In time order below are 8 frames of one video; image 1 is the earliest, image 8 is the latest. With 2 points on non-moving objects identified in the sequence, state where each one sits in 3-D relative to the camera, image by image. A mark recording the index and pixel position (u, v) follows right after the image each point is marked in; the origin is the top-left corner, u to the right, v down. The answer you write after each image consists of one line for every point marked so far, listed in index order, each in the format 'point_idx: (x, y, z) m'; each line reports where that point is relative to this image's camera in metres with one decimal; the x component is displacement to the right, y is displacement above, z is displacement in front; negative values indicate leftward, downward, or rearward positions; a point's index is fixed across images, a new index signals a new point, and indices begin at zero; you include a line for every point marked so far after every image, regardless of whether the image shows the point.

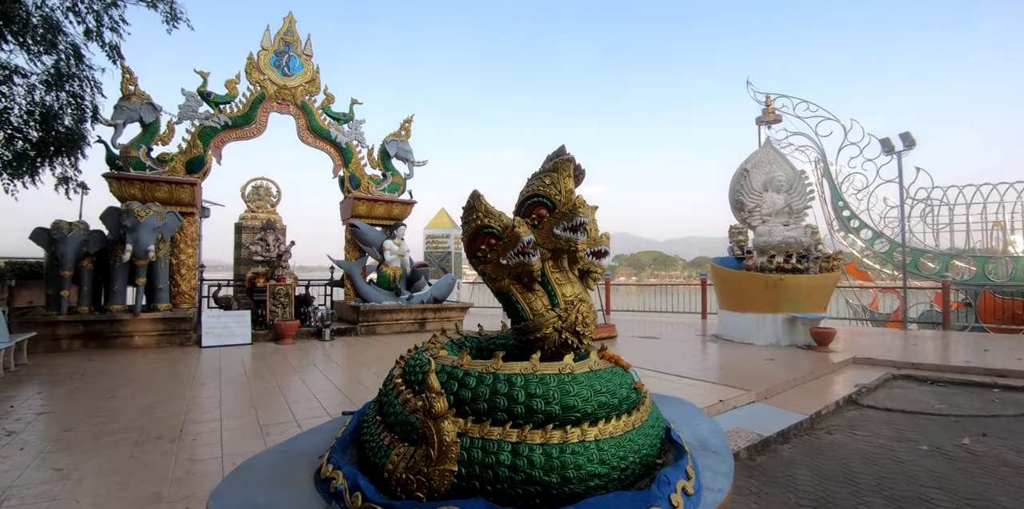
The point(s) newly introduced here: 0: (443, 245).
0: (-1.8, +0.2, +12.5) m
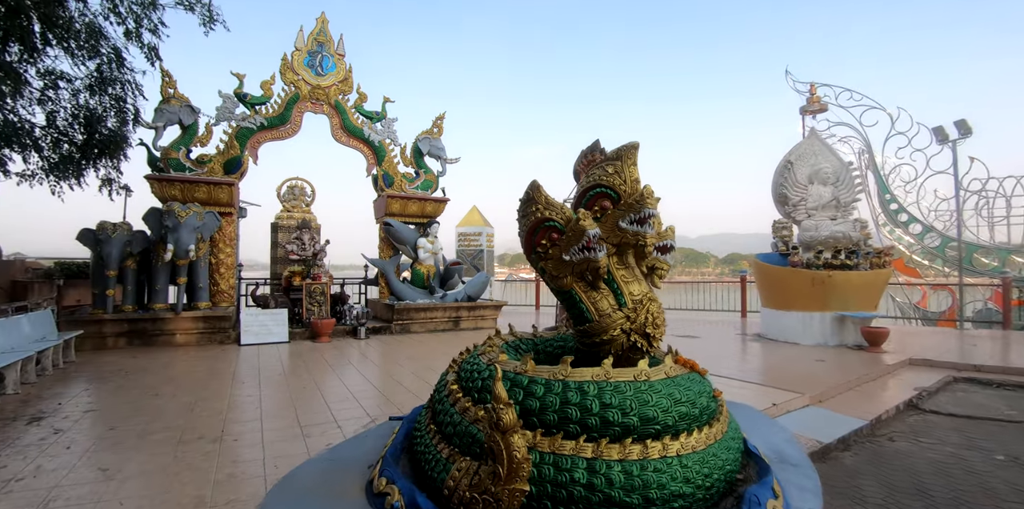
0: (-1.0, +0.3, +12.4) m
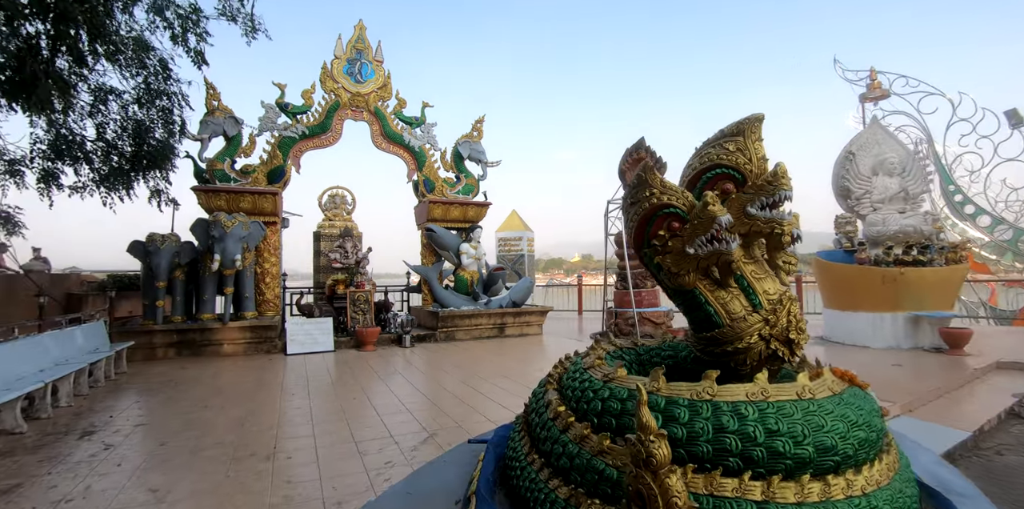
0: (+0.1, +0.2, +12.1) m
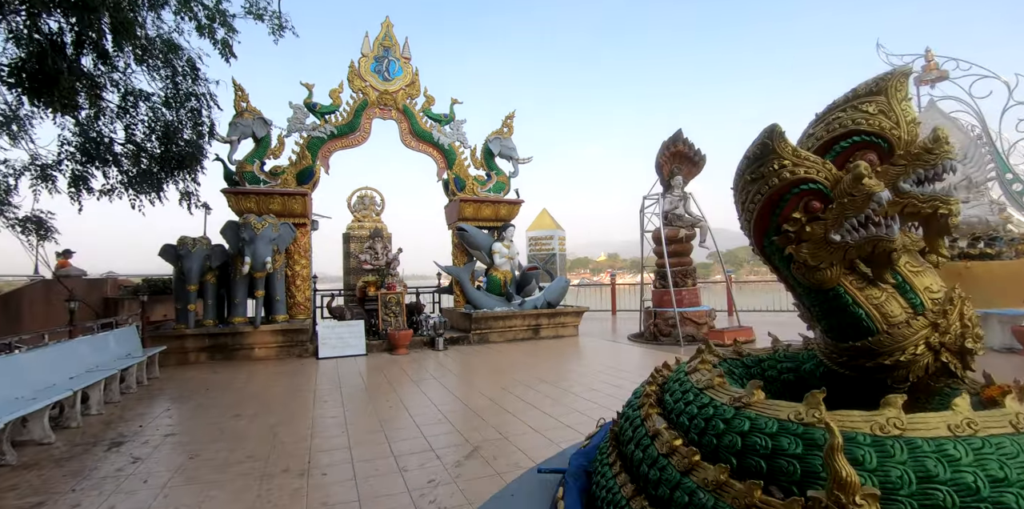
0: (+0.9, +0.2, +11.8) m
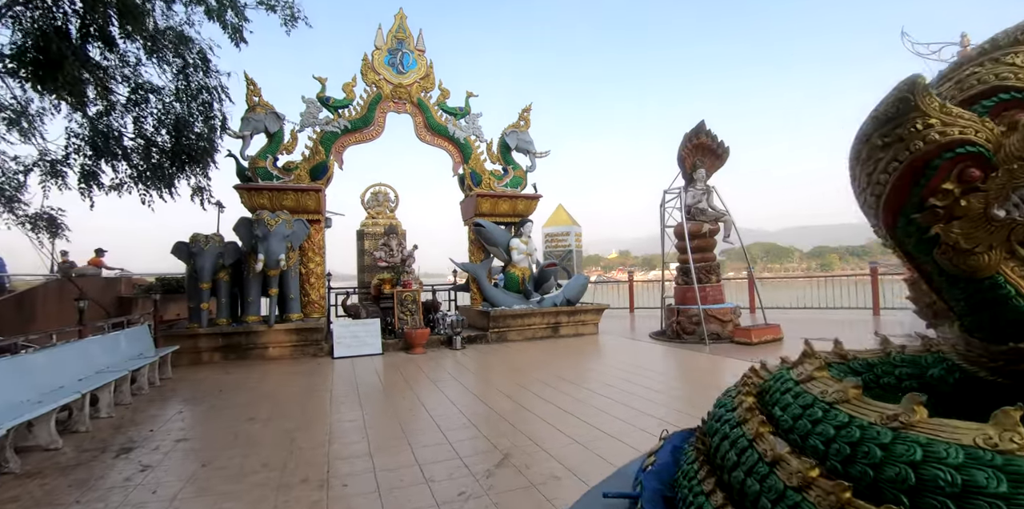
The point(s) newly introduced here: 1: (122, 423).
0: (+1.2, +0.3, +11.5) m
1: (-3.2, -1.4, +3.8) m
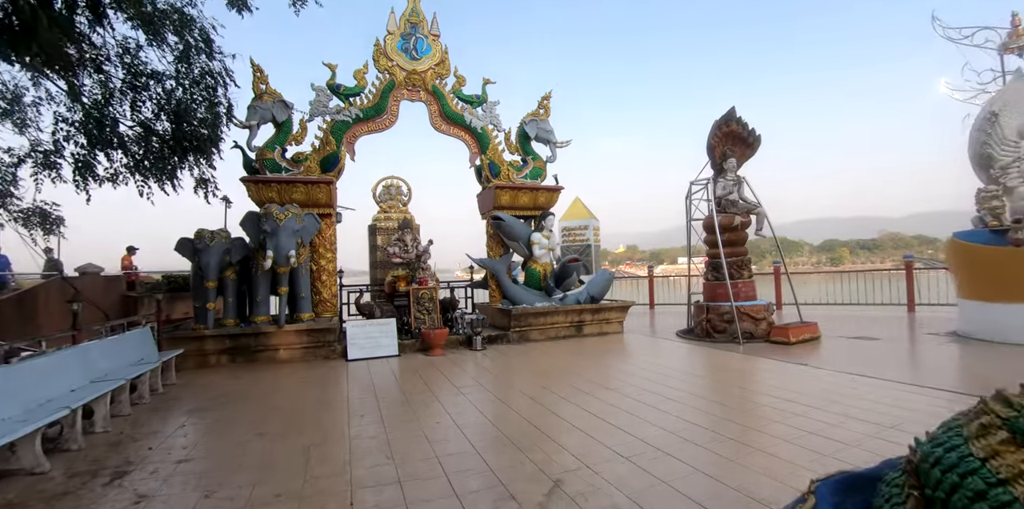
0: (+1.6, +0.4, +11.1) m
1: (-2.9, -1.3, +3.4) m
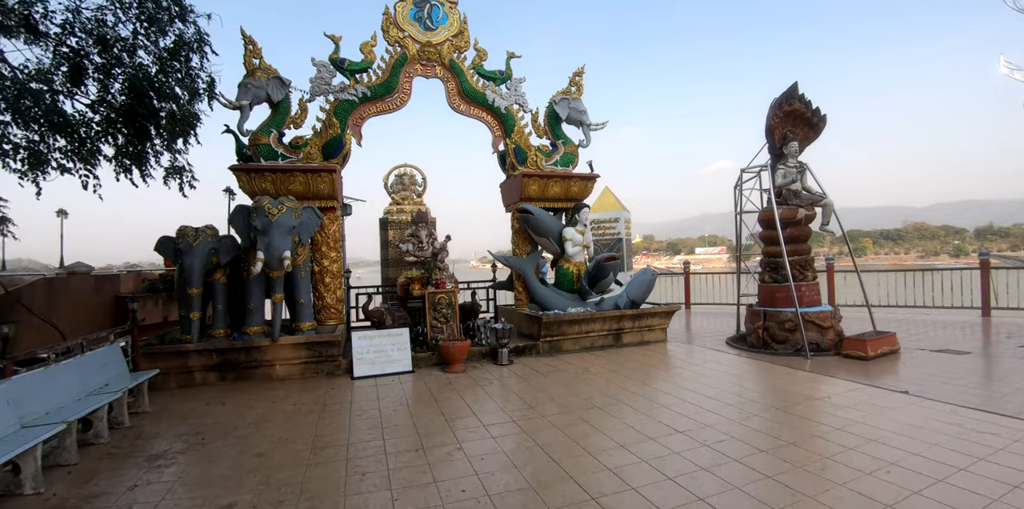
0: (+2.1, +0.5, +10.1) m
1: (-2.6, -1.4, +2.6) m
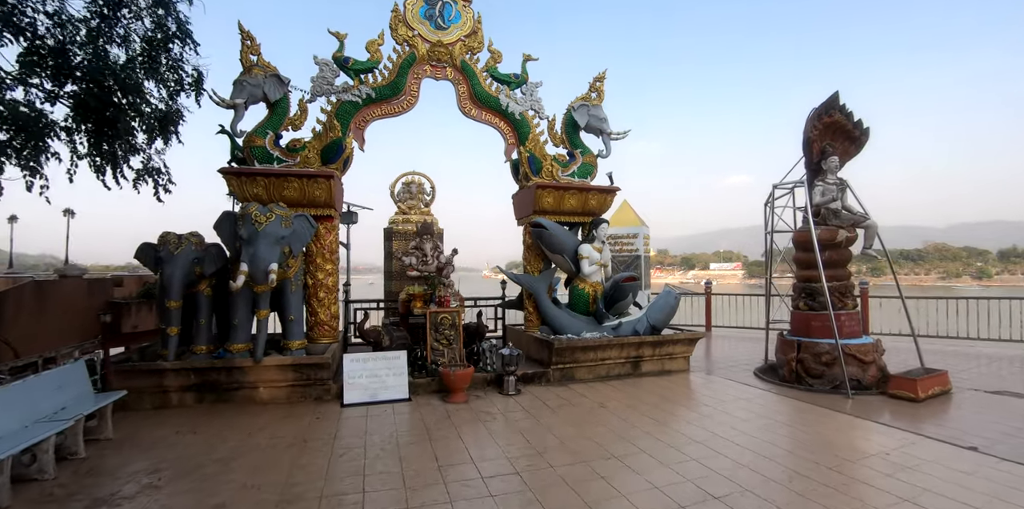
0: (+2.4, +0.1, +9.5) m
1: (-2.6, -1.5, +2.1) m
